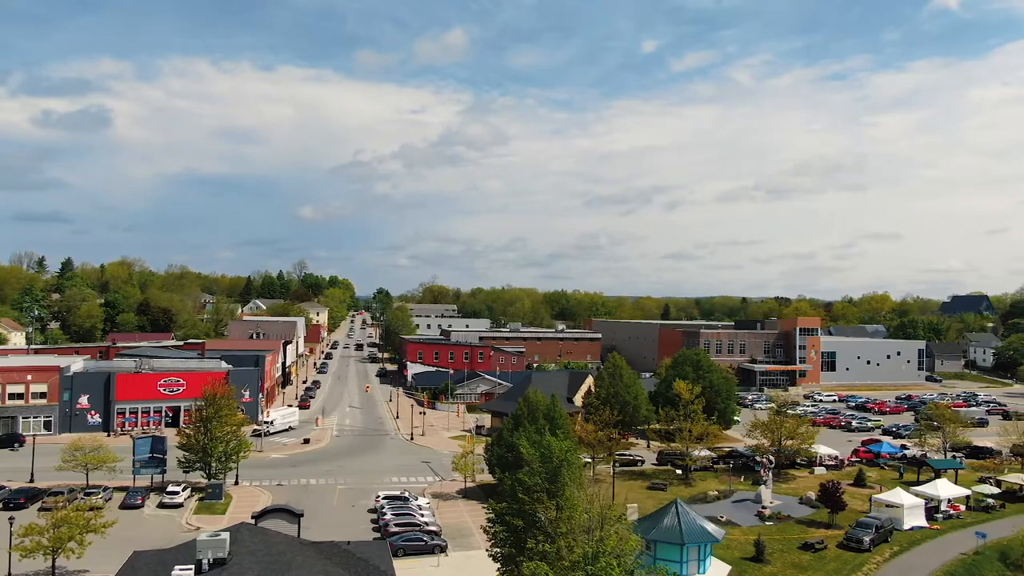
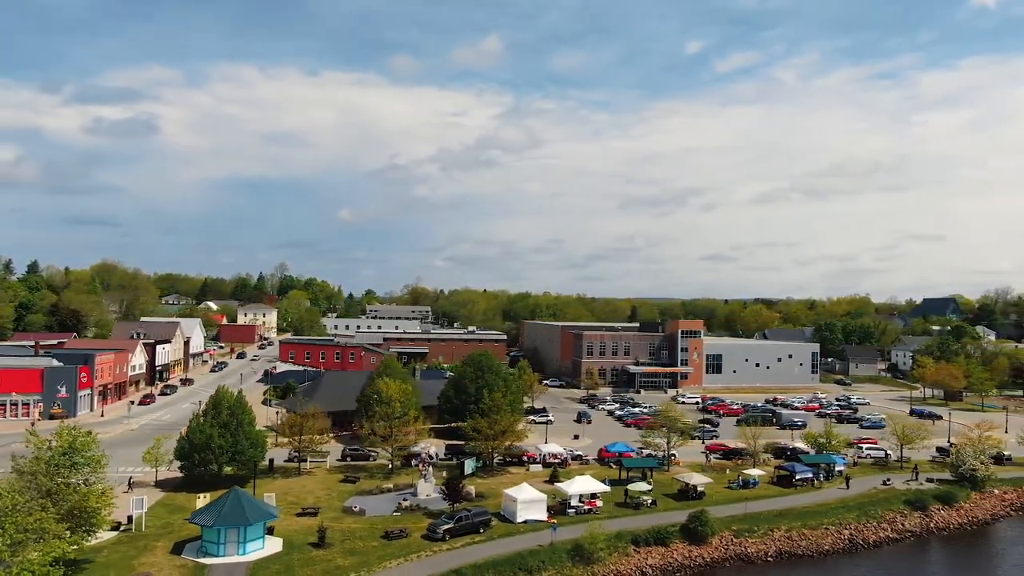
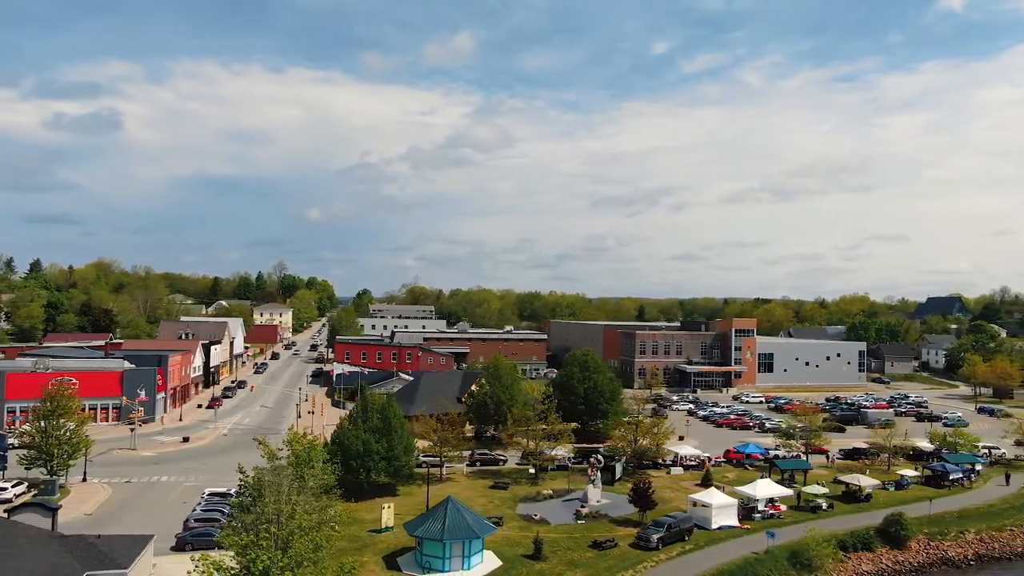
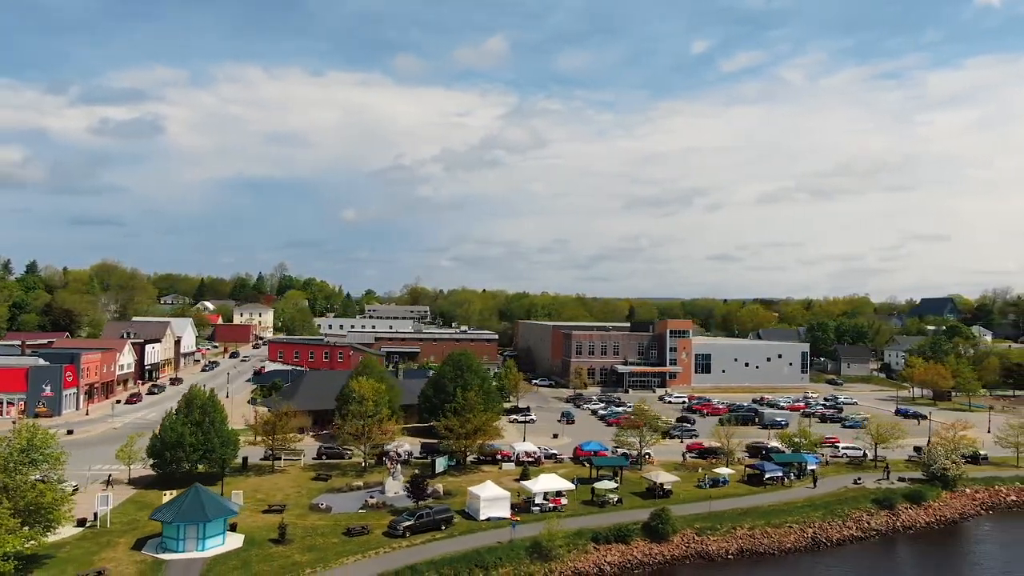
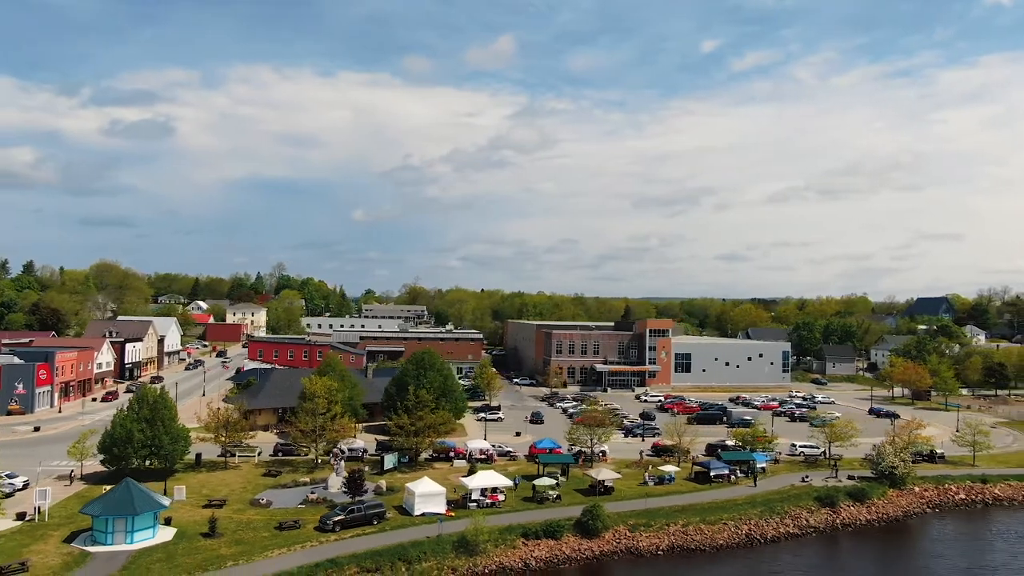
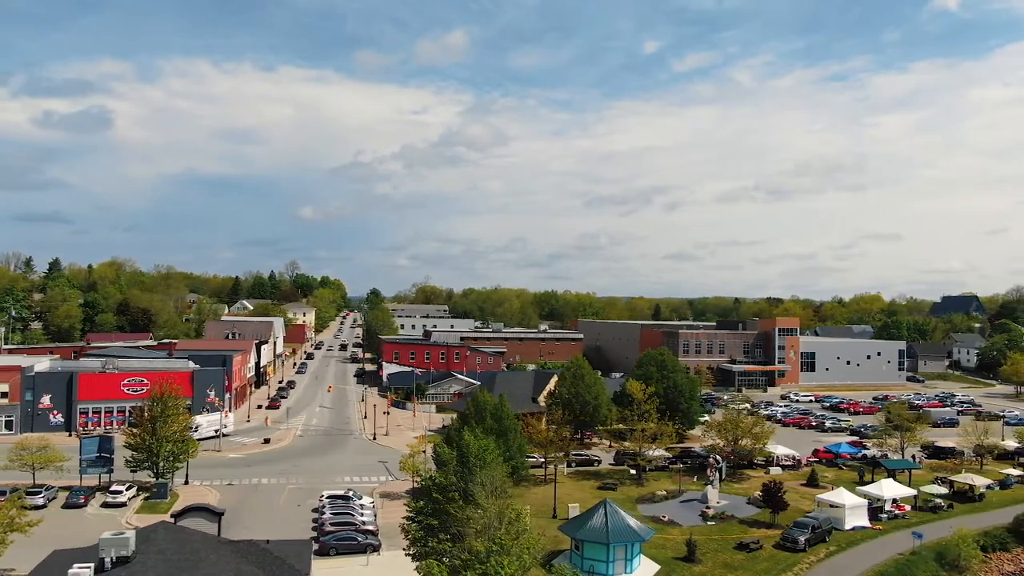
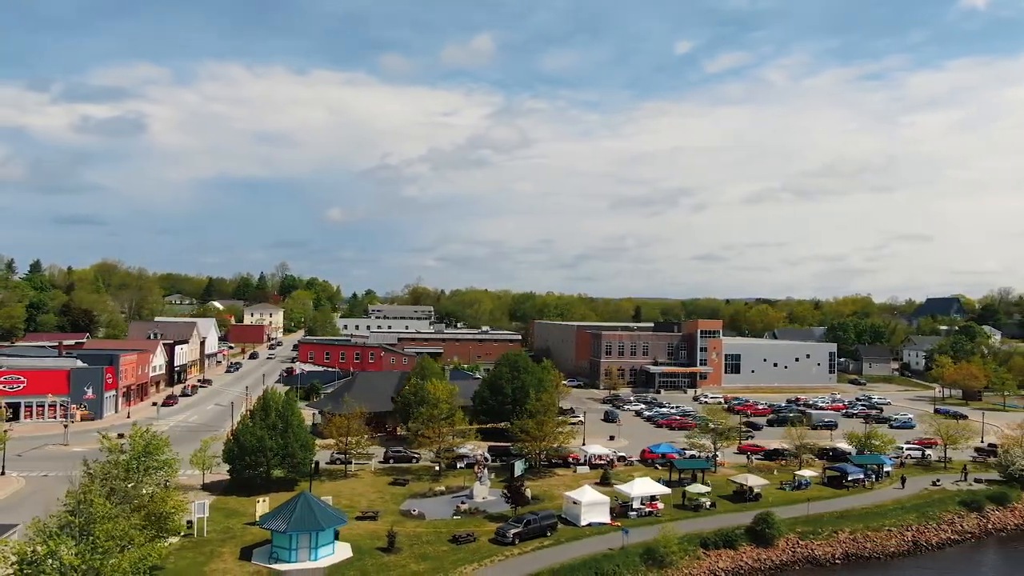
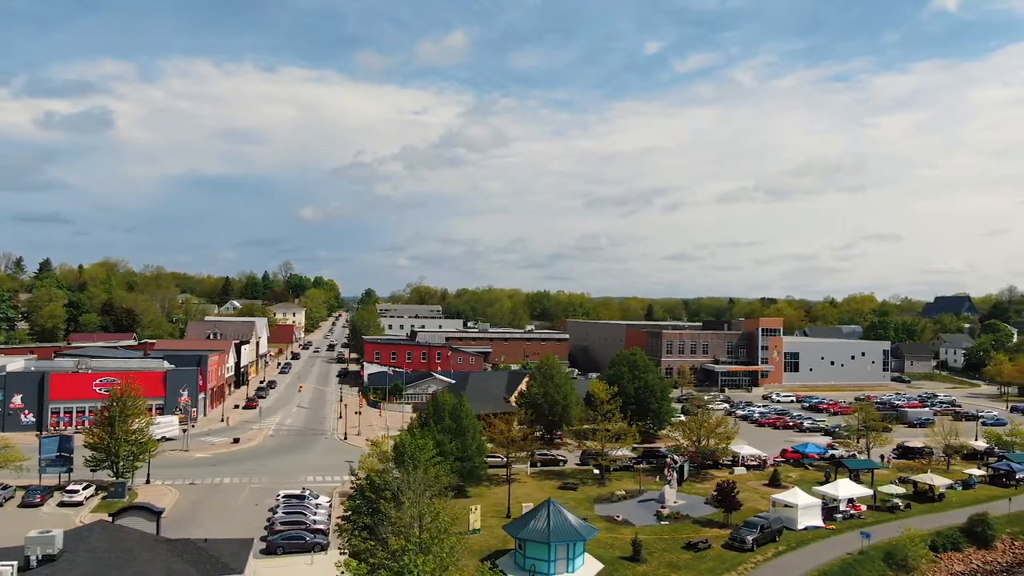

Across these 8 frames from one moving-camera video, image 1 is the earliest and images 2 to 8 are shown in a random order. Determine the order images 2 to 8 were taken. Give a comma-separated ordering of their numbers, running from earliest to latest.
6, 8, 3, 7, 2, 4, 5
